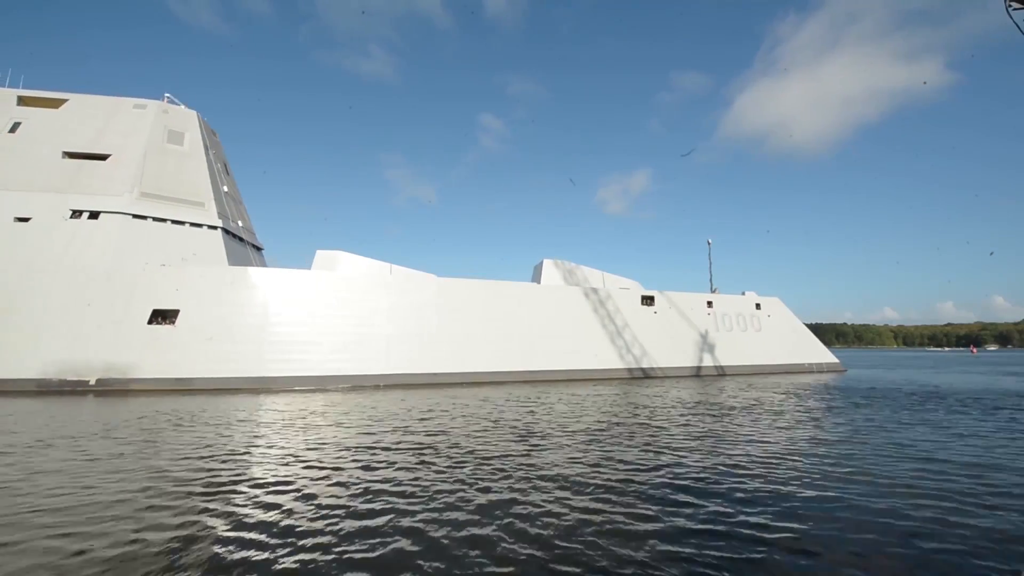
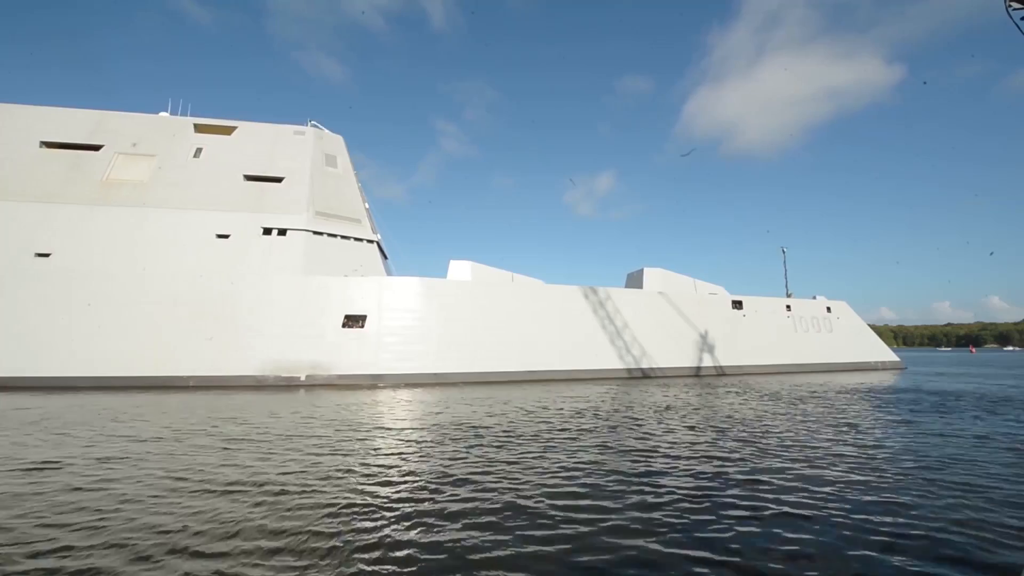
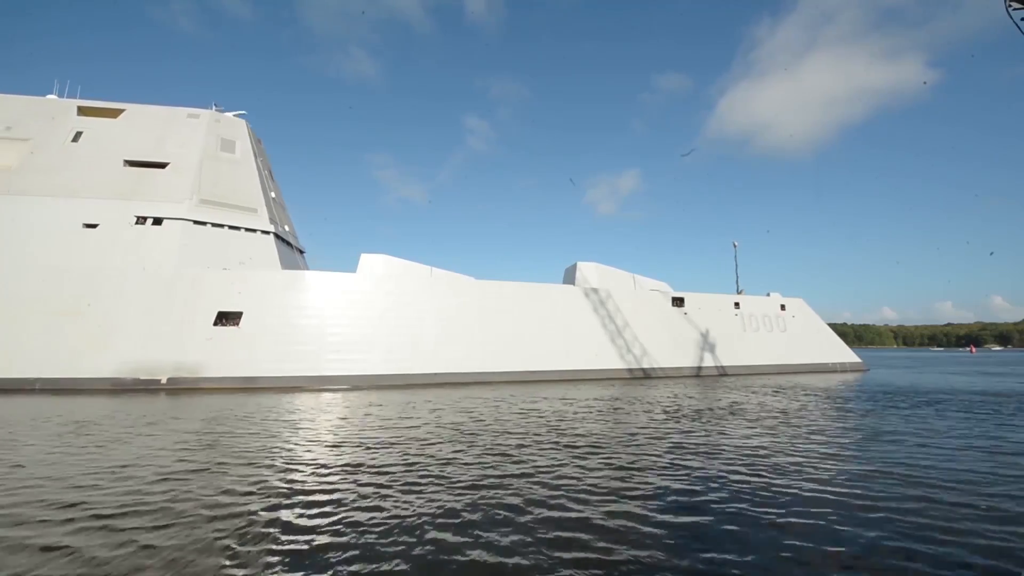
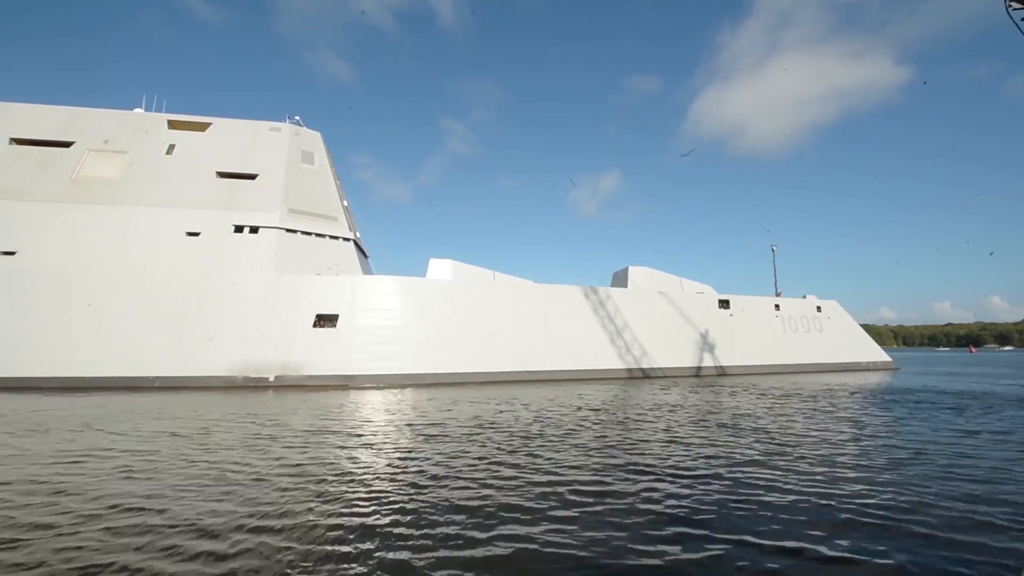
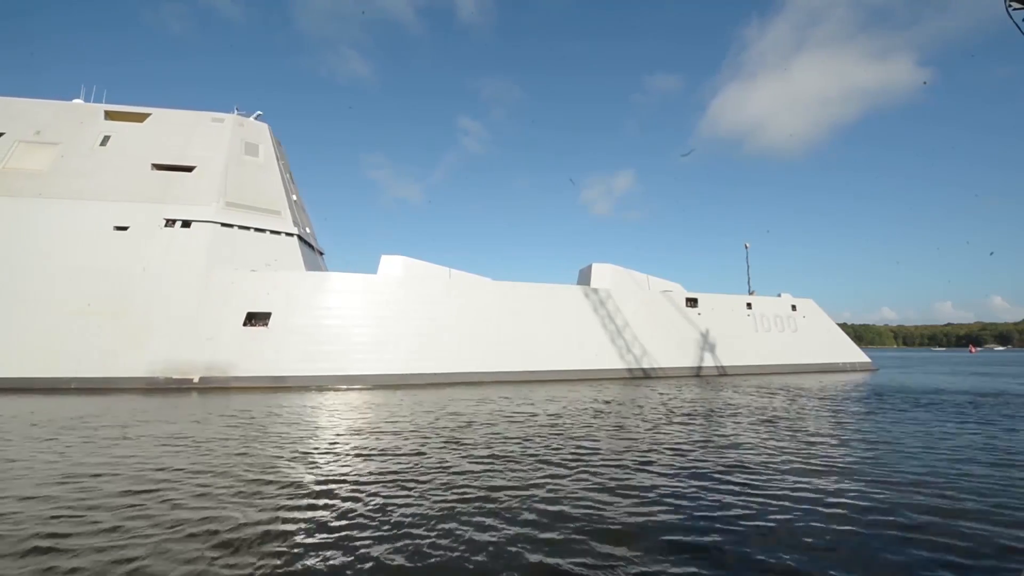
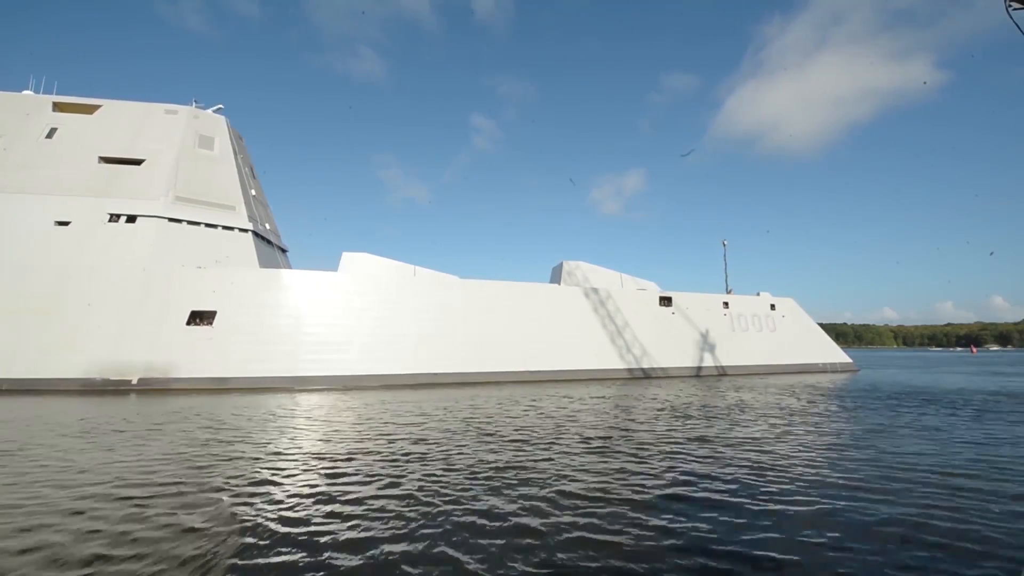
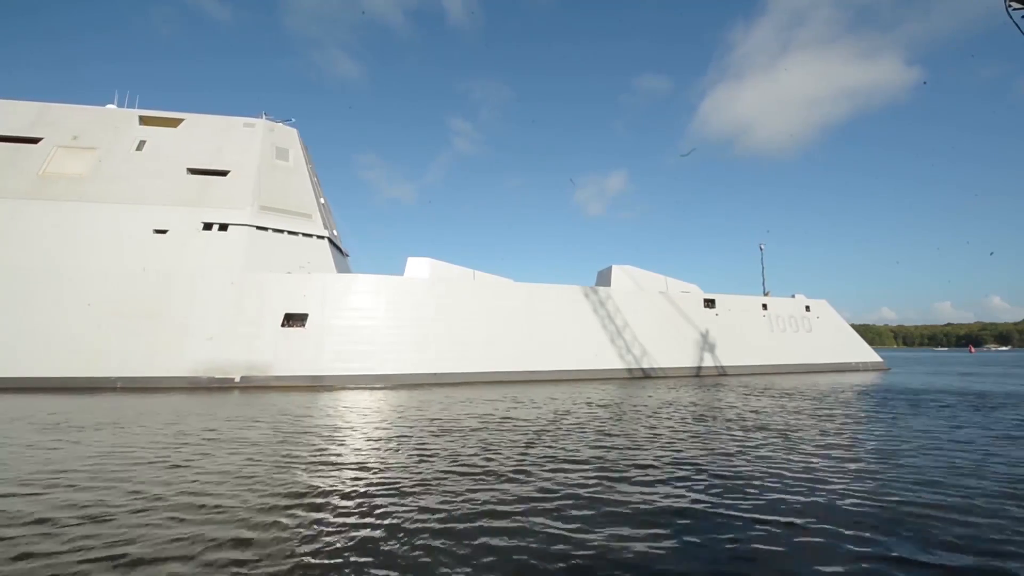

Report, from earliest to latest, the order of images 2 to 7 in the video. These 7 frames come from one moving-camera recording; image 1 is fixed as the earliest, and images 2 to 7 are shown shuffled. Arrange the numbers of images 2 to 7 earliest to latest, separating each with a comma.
6, 3, 5, 7, 4, 2
